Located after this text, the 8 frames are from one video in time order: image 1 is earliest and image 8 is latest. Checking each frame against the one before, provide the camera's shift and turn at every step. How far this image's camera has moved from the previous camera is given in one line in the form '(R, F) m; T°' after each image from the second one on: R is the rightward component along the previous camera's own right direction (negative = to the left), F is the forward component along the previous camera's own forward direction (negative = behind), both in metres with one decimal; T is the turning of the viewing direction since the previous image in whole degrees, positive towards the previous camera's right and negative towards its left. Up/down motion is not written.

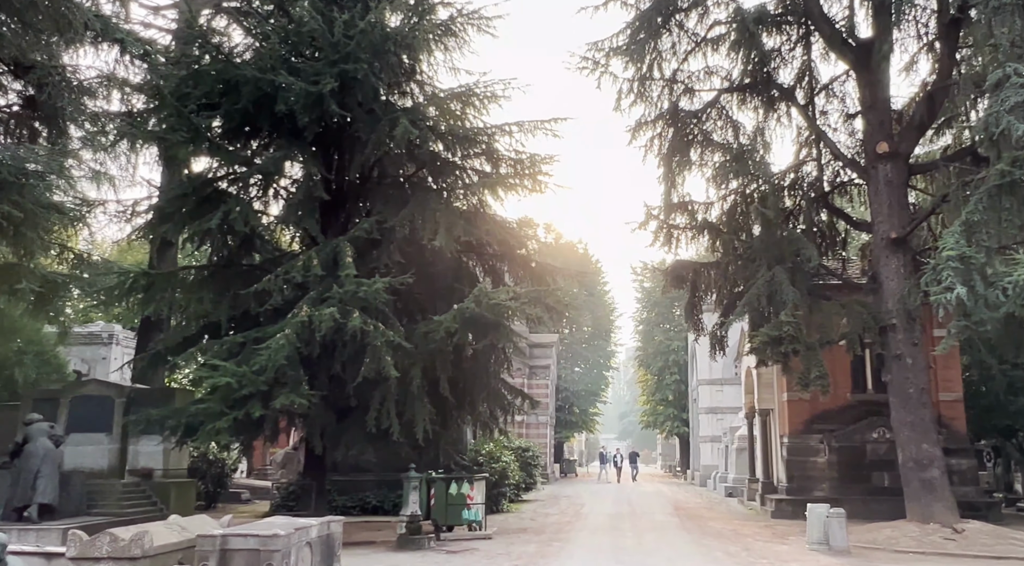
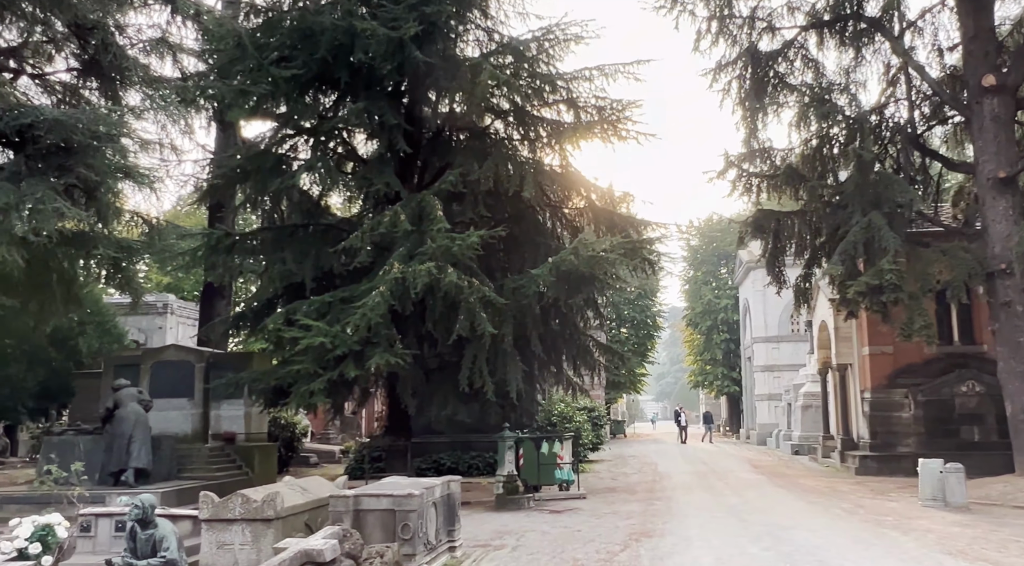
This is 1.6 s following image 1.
(-1.0, +0.5) m; -2°
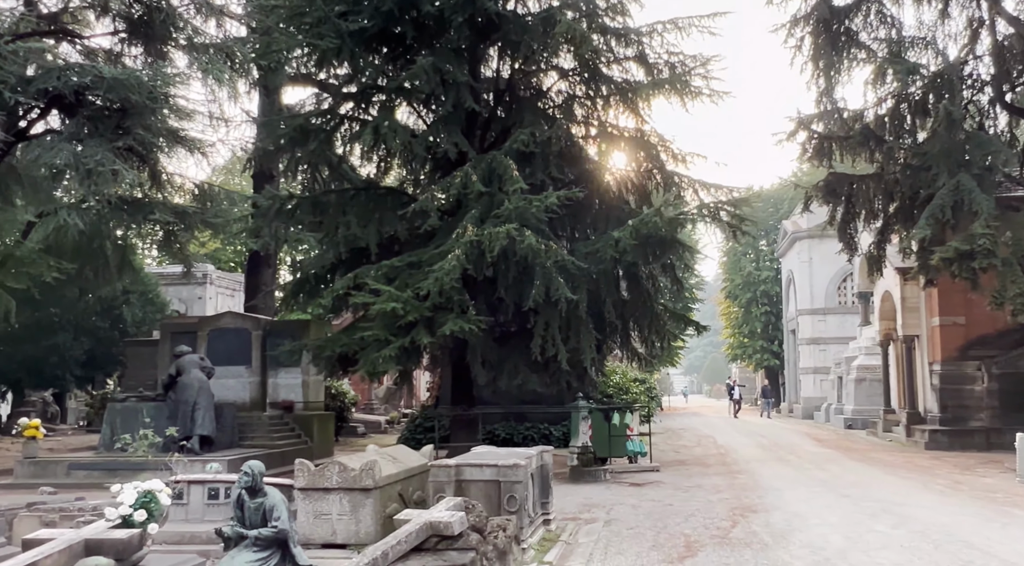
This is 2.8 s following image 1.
(-0.7, +0.6) m; -2°
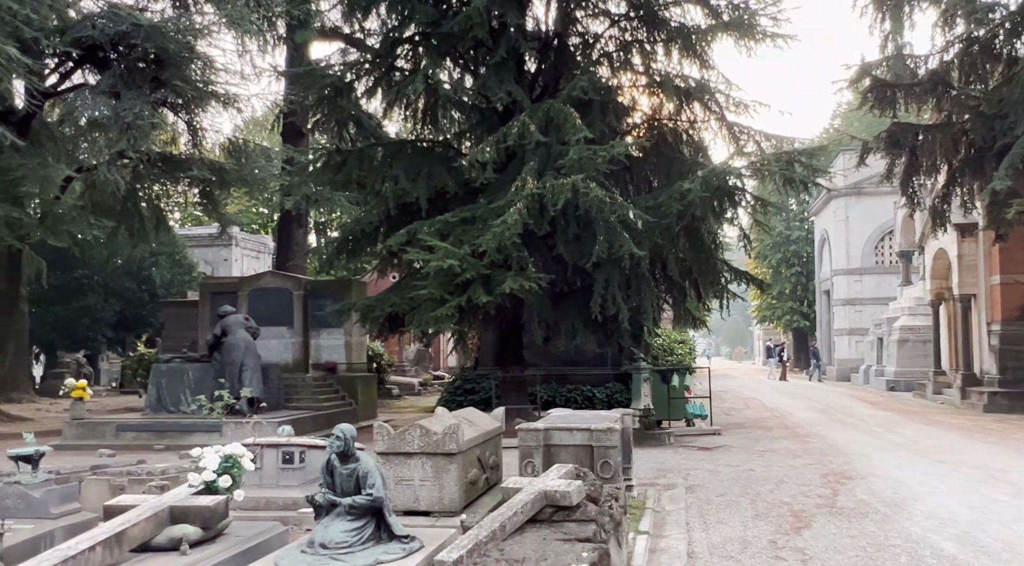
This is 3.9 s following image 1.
(-0.6, +0.6) m; -1°
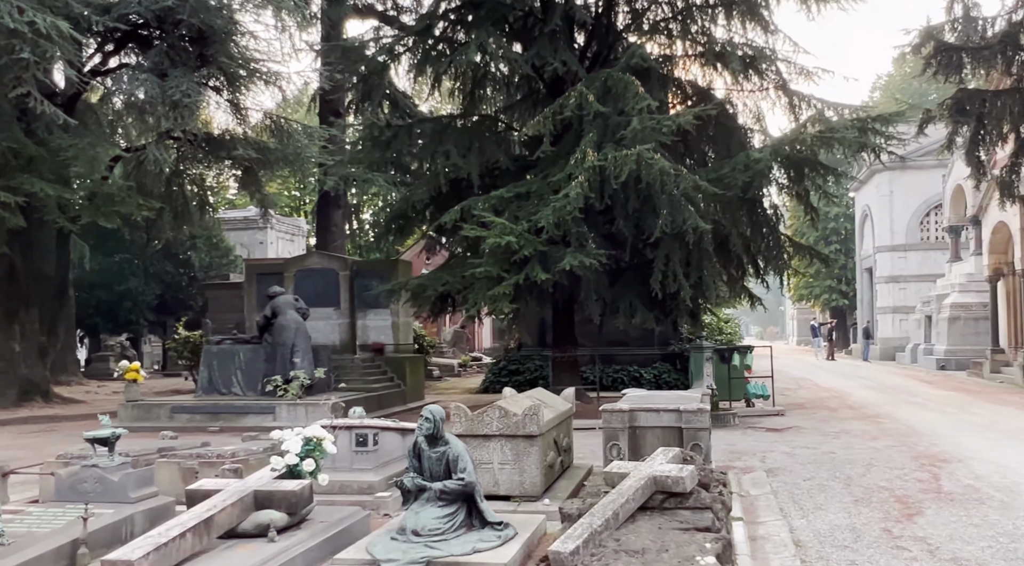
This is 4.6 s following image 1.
(-0.4, +0.4) m; -2°
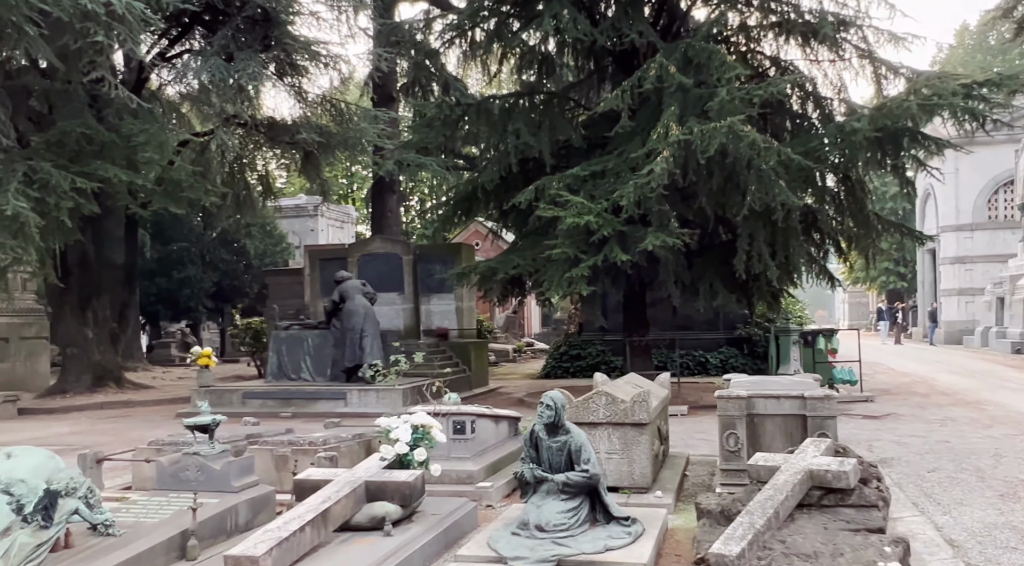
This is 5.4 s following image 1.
(-0.5, +0.5) m; -3°
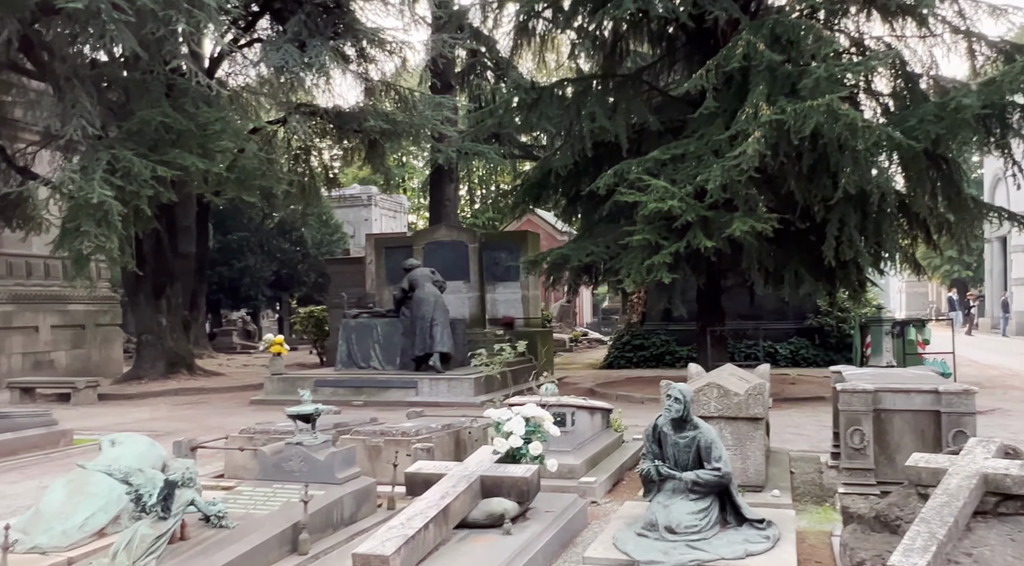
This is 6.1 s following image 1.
(-0.4, +0.4) m; -3°
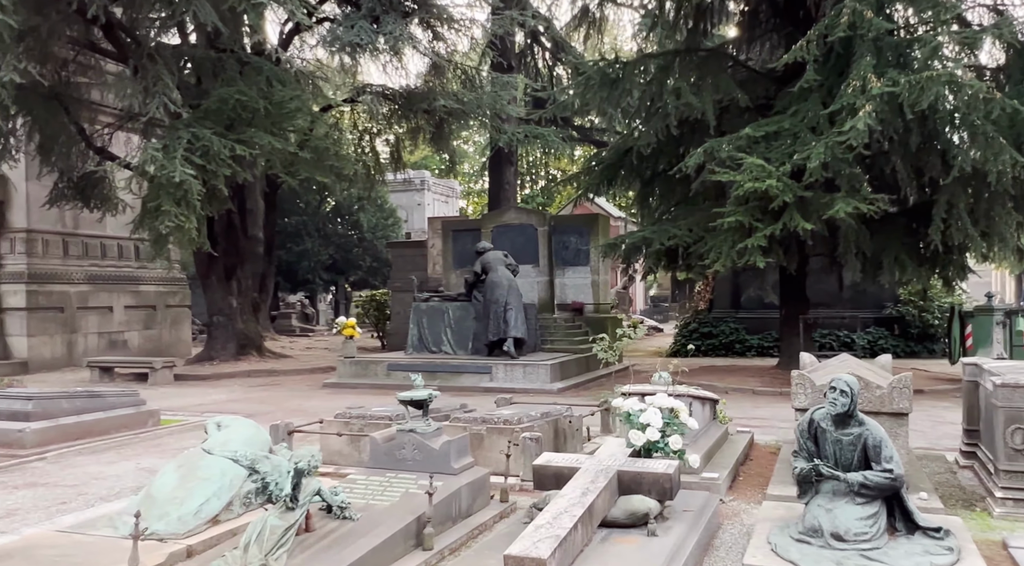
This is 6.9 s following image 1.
(-0.5, +0.5) m; -3°
